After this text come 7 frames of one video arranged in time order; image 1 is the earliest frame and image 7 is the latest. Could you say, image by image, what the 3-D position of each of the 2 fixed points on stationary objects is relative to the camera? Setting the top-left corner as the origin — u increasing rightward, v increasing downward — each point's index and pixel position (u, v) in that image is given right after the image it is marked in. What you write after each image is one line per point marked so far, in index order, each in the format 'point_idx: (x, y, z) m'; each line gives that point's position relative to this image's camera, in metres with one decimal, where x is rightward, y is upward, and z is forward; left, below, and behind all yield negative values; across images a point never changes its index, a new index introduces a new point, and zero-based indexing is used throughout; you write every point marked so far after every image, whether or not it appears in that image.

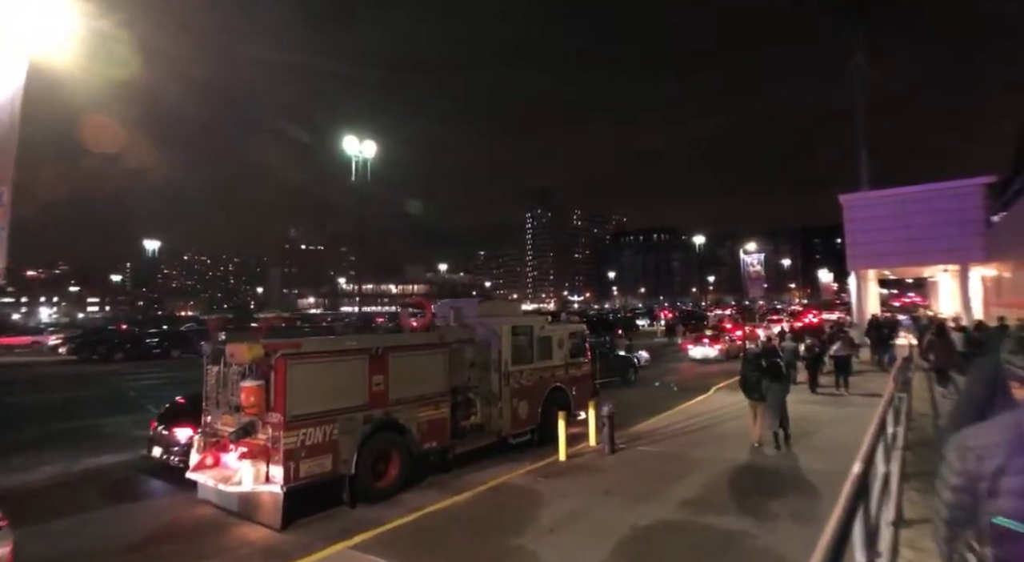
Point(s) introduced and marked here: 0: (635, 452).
0: (+2.4, -3.3, +10.6) m
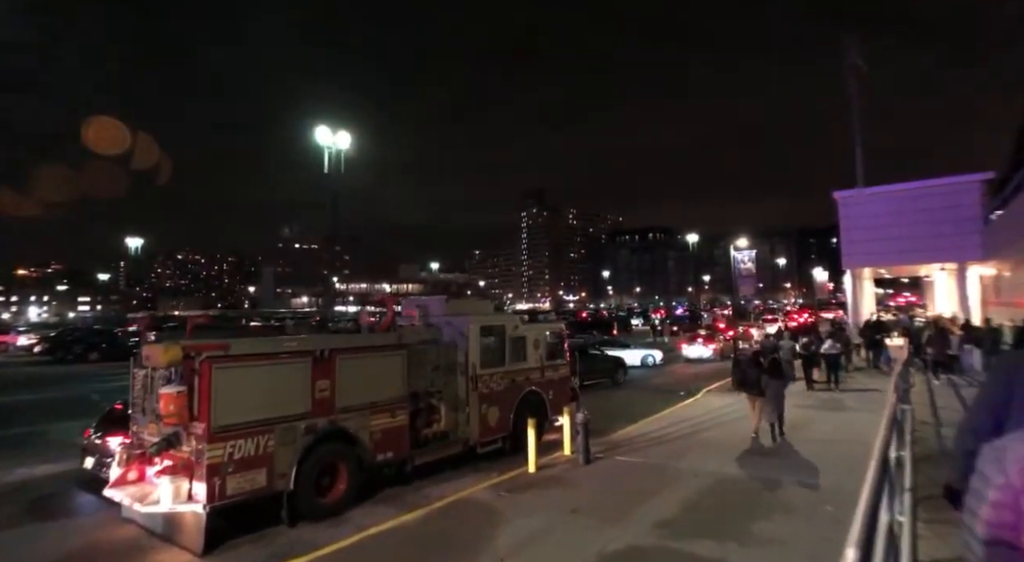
0: (+1.8, -3.3, +9.8) m
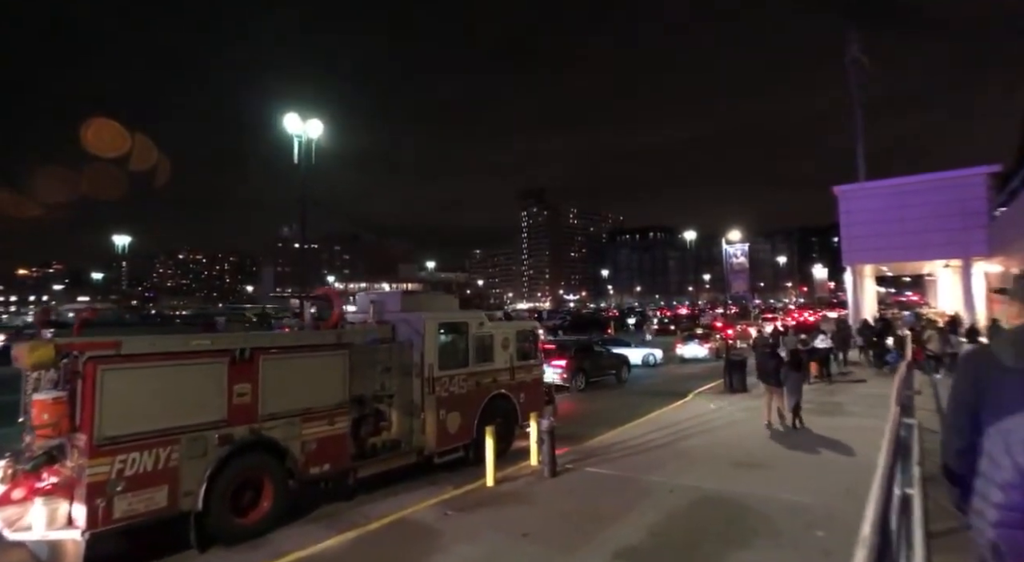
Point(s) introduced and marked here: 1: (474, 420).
0: (+1.1, -3.1, +8.8) m
1: (-0.7, -2.6, +10.3) m
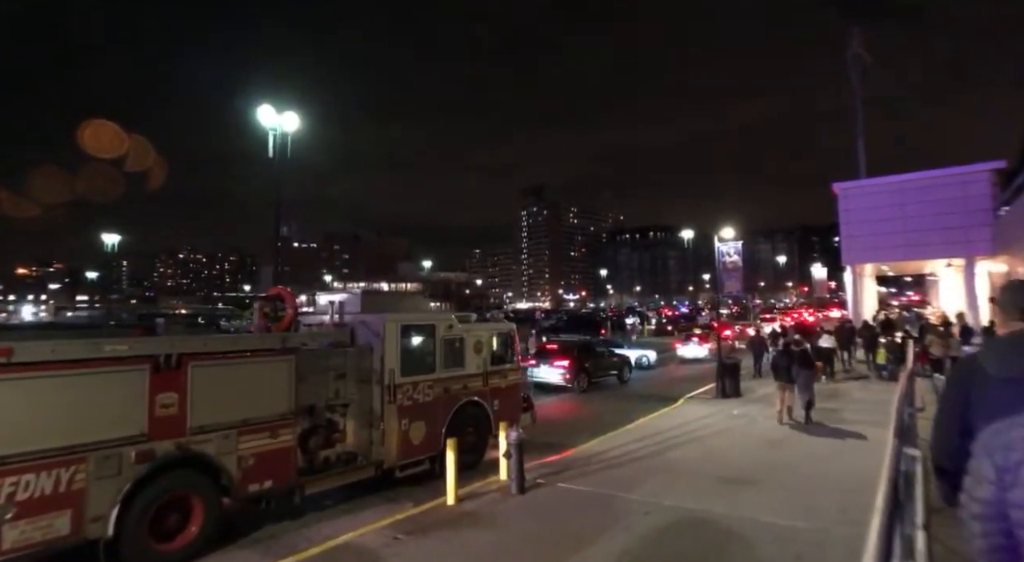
0: (+0.6, -3.1, +8.1) m
1: (-1.2, -2.6, +9.5) m
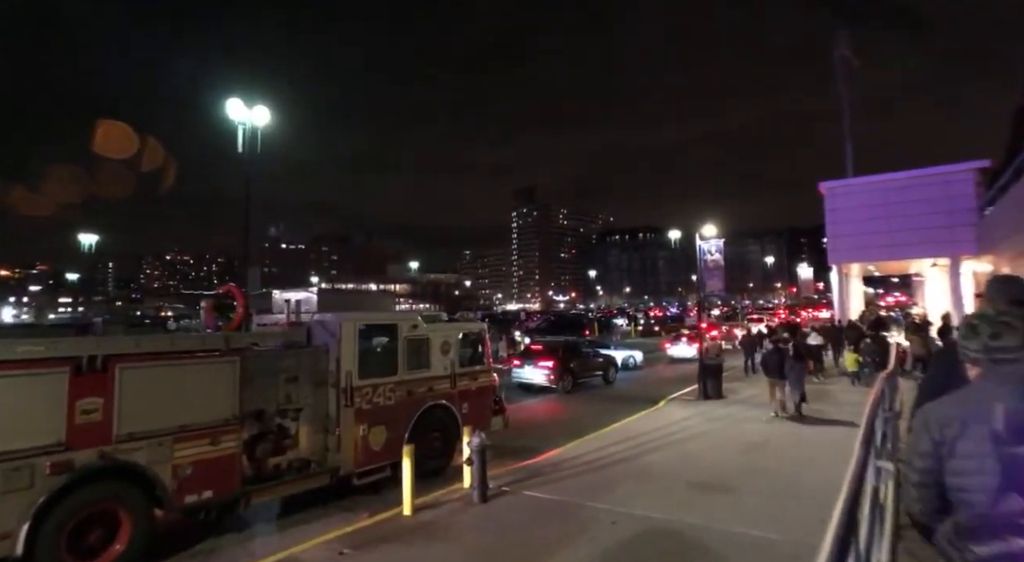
0: (0.0, -3.1, +7.6) m
1: (-1.8, -2.5, +9.1) m
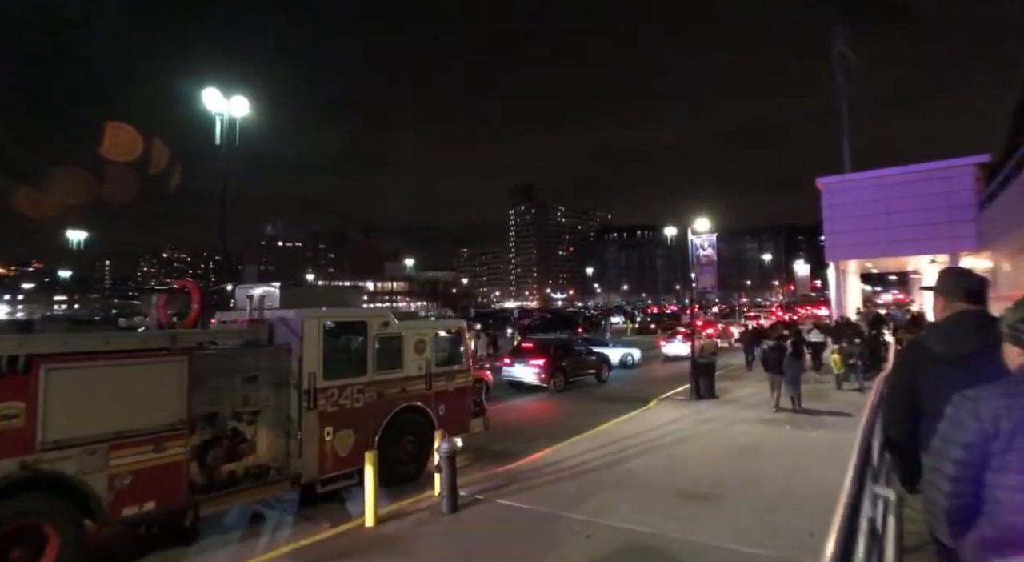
0: (-0.3, -3.0, +7.1) m
1: (-2.2, -2.5, +8.5) m
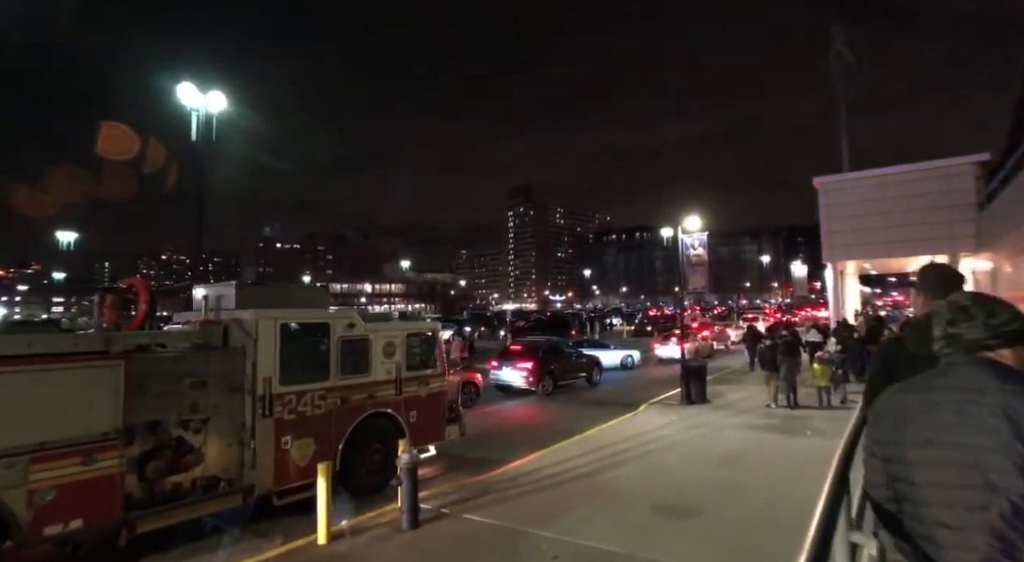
0: (-0.8, -3.0, +6.6) m
1: (-2.6, -2.4, +8.0) m
